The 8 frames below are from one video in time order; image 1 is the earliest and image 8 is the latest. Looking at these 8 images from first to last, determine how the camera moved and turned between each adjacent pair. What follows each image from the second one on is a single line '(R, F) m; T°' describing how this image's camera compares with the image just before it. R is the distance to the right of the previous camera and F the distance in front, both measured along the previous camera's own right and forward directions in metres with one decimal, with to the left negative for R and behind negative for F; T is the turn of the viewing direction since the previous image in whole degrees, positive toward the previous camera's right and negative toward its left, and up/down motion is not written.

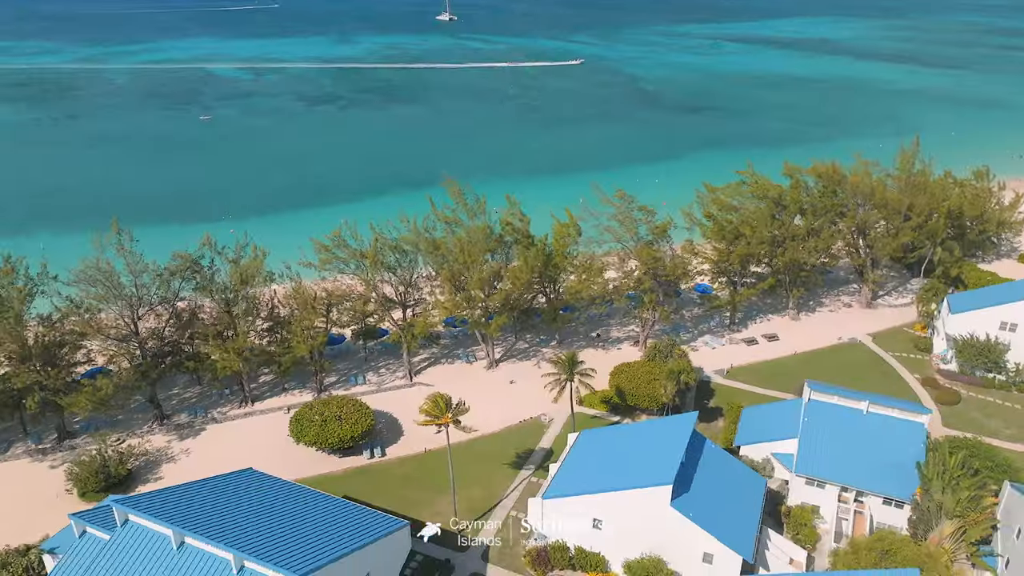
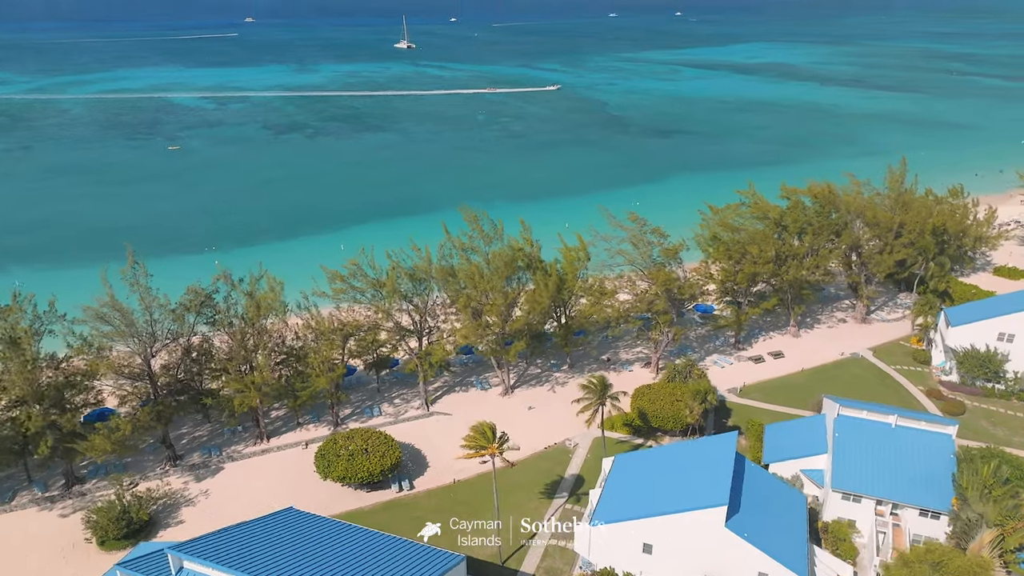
(-2.5, +0.1) m; +3°
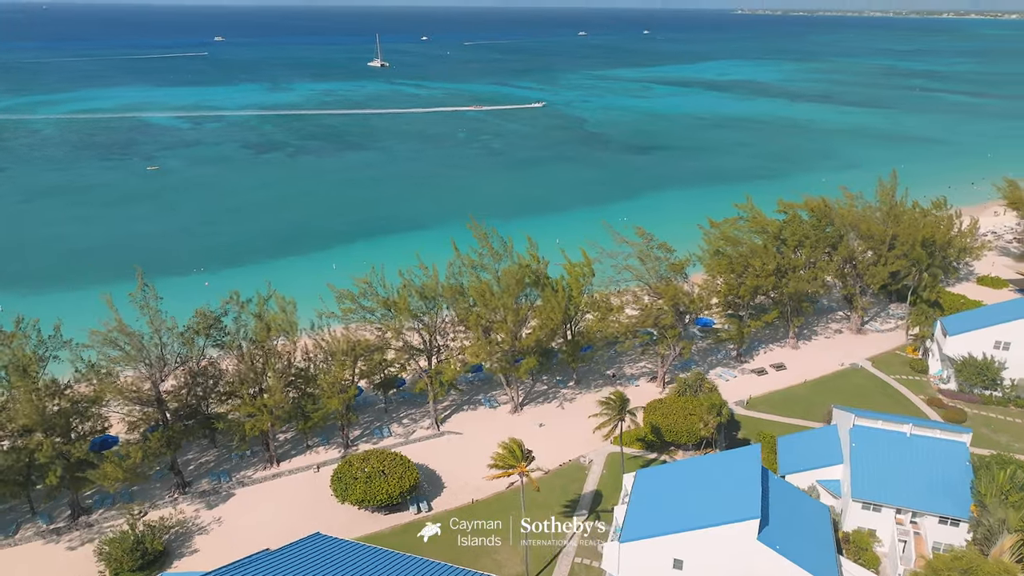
(-1.6, 0.0) m; +2°
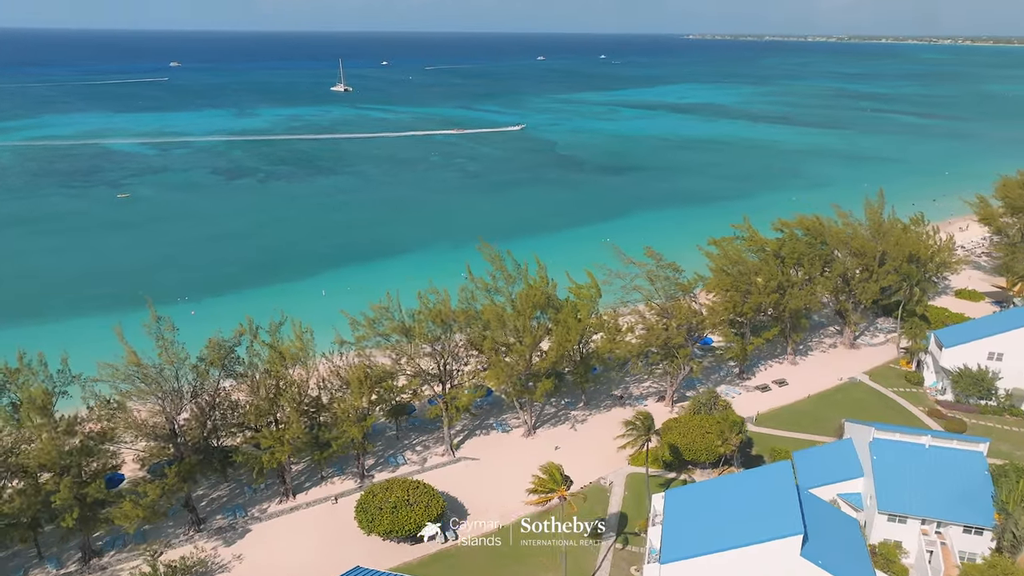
(-2.2, +0.1) m; +3°
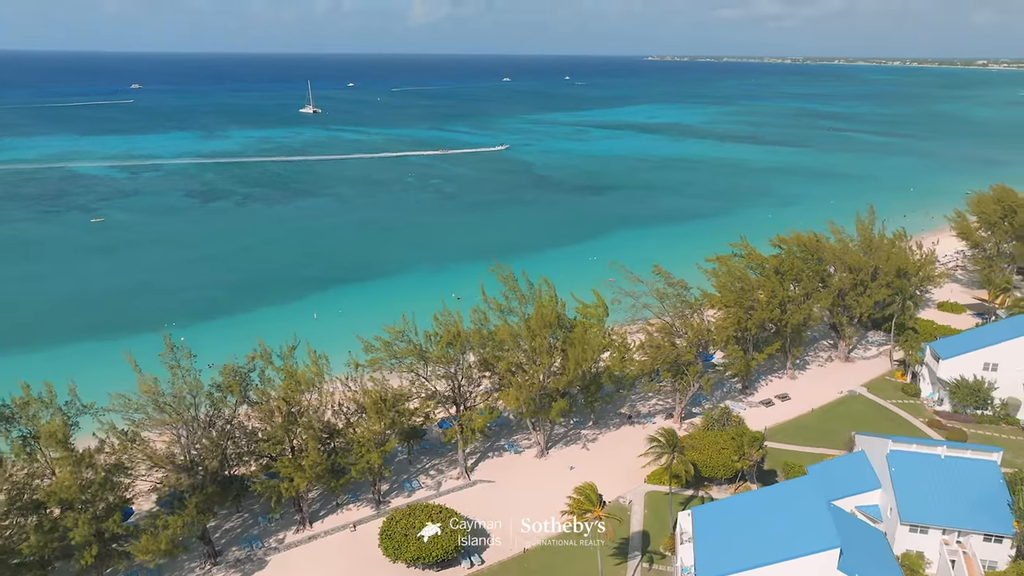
(-1.9, +0.1) m; +3°
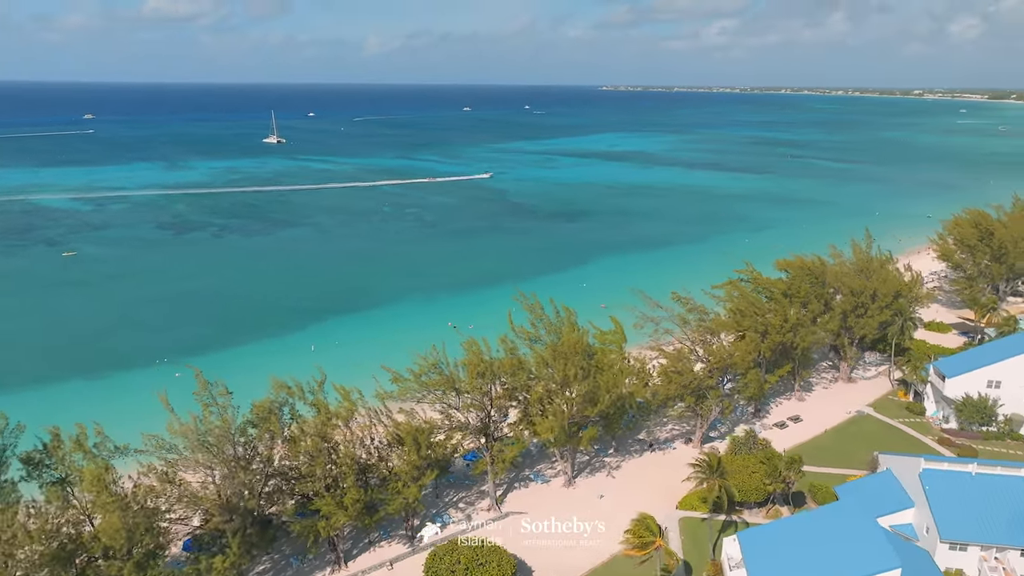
(-2.8, +0.1) m; +3°
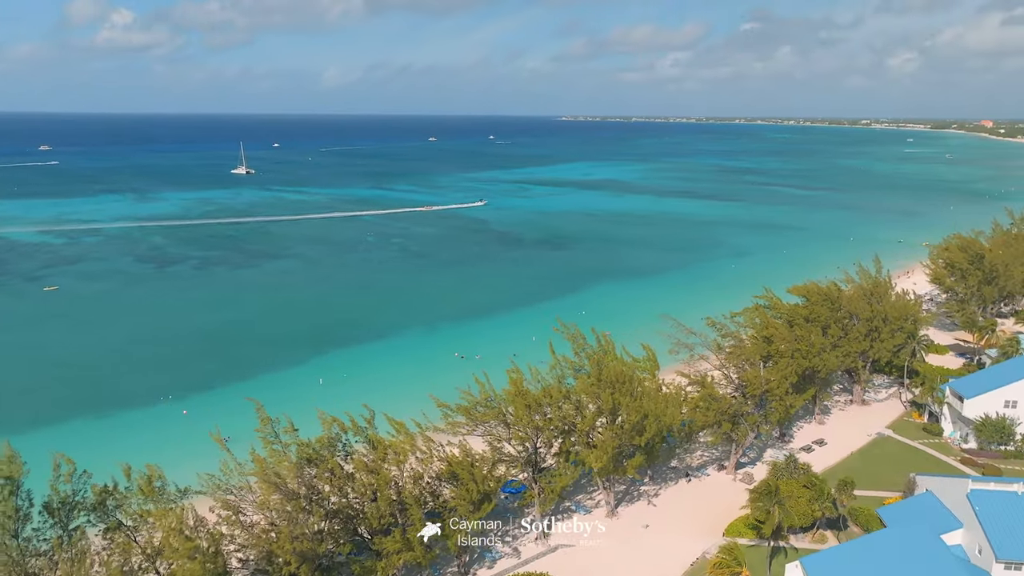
(-3.3, +0.1) m; +3°
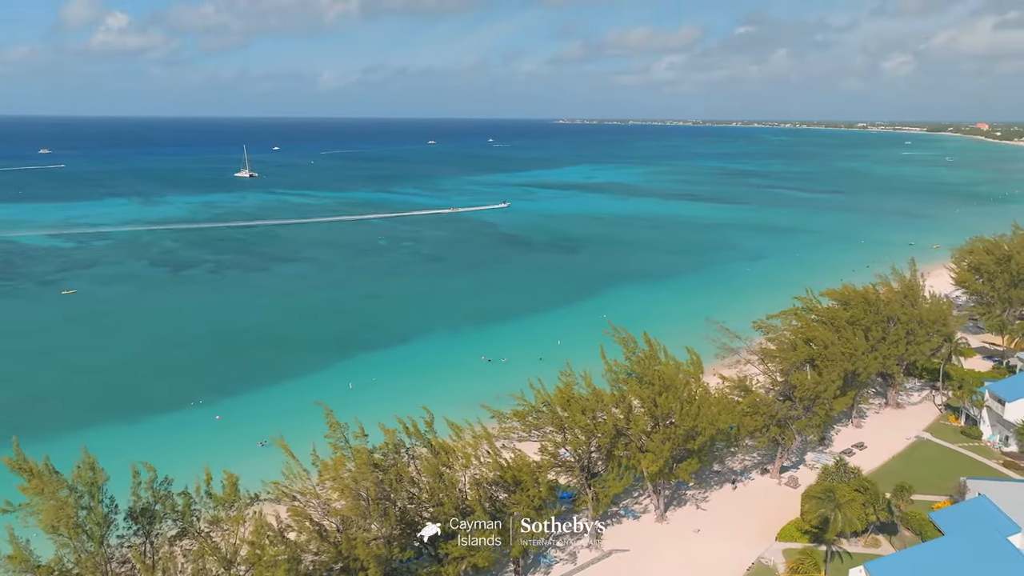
(-2.3, +0.1) m; 0°
